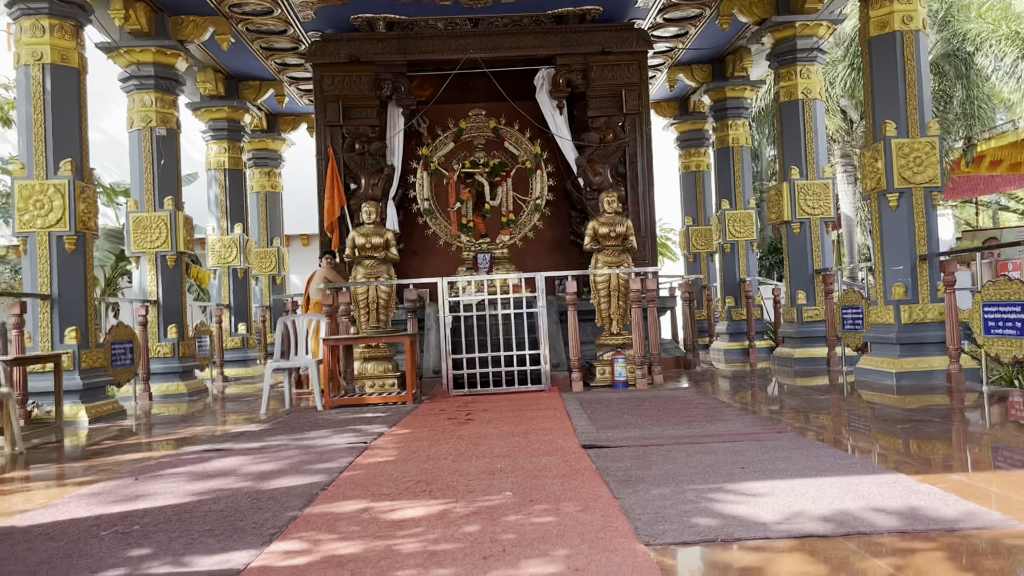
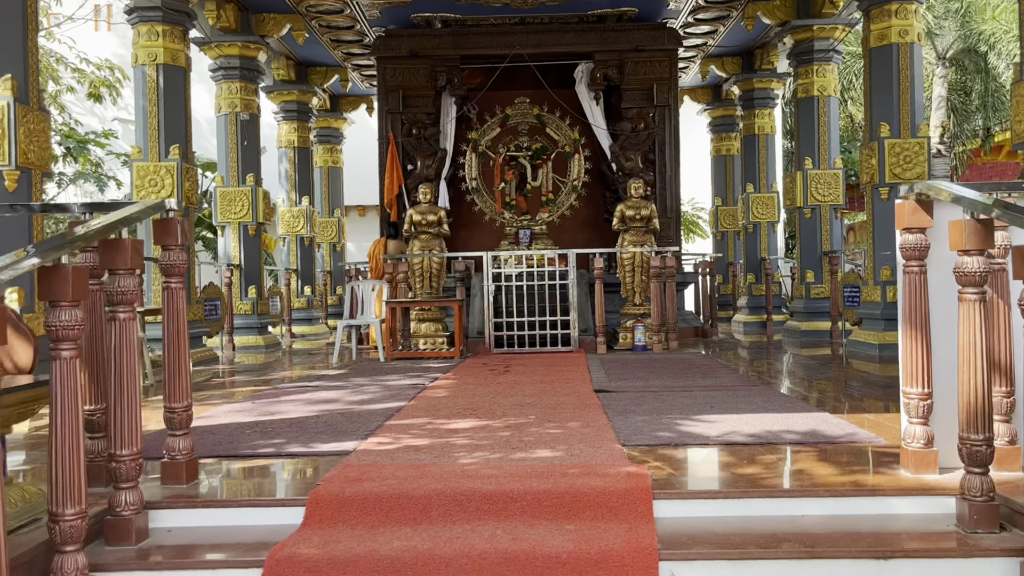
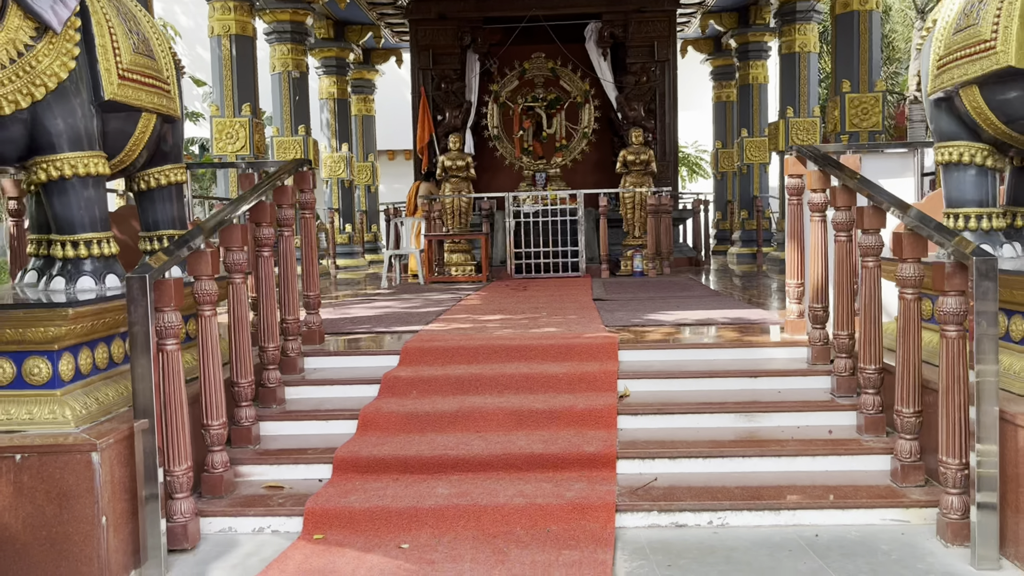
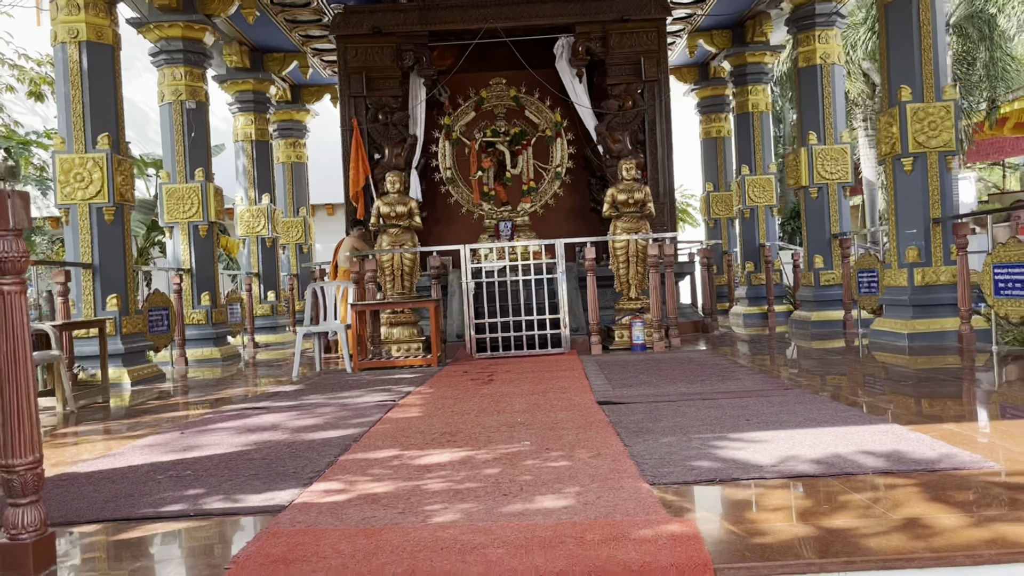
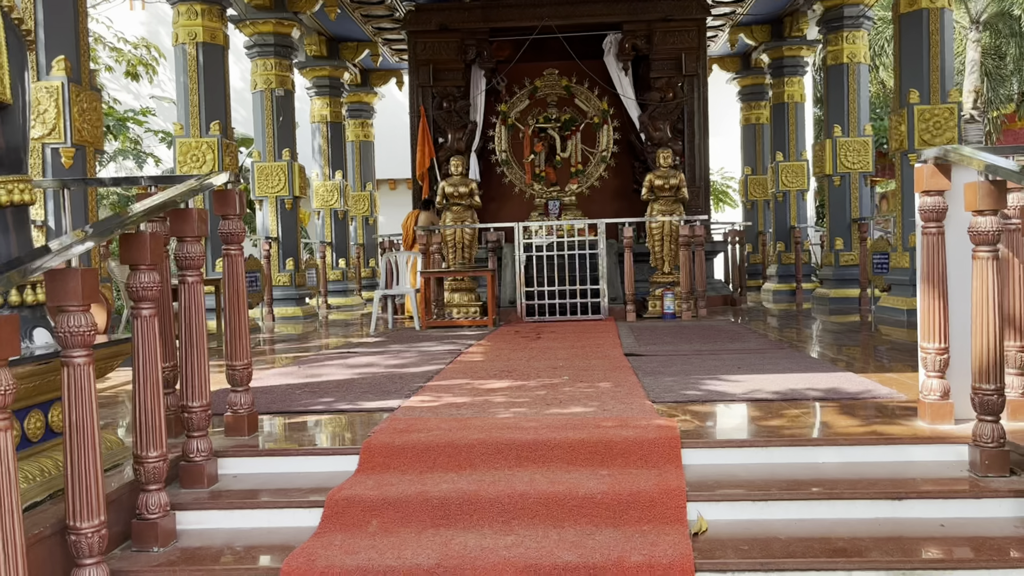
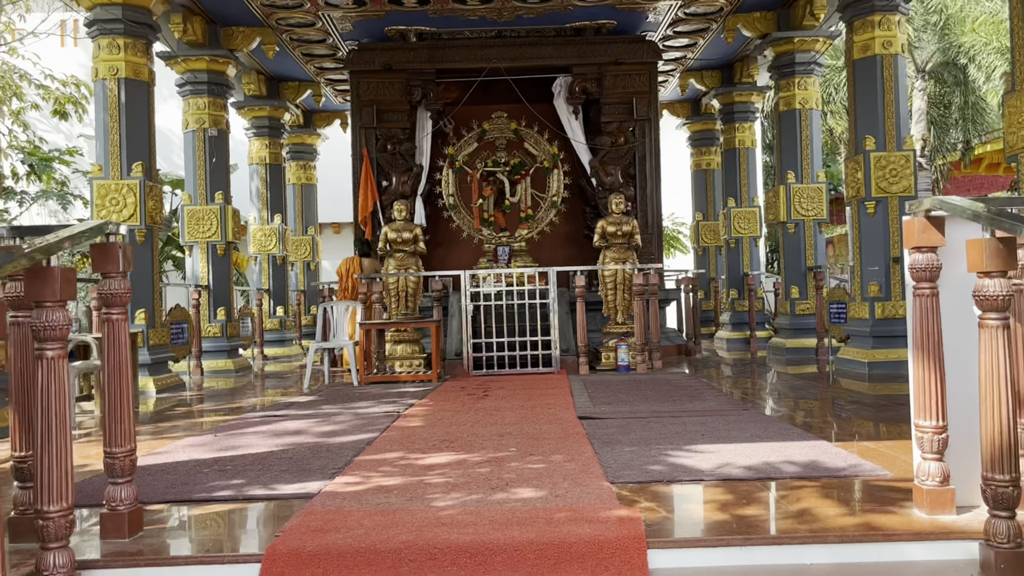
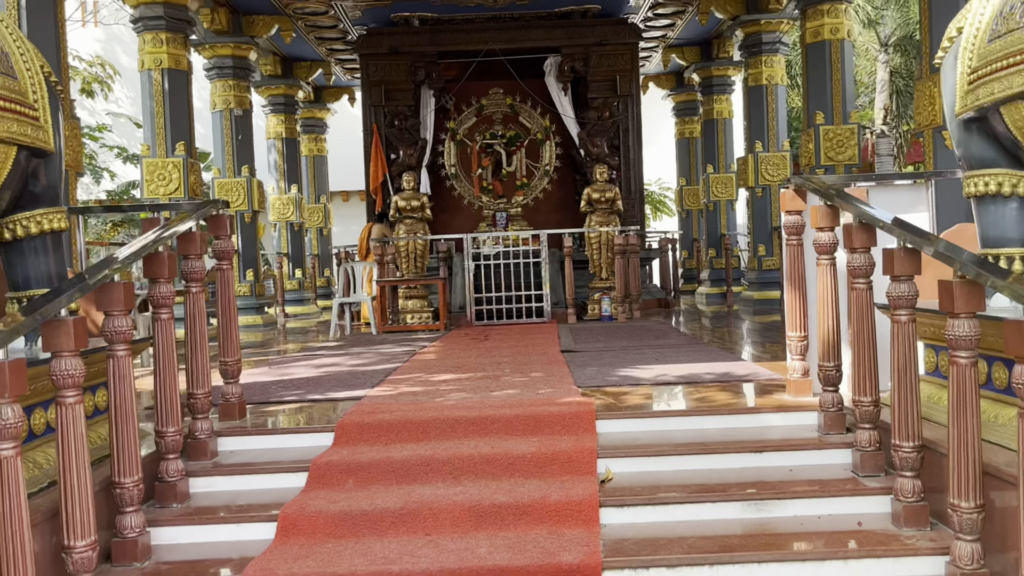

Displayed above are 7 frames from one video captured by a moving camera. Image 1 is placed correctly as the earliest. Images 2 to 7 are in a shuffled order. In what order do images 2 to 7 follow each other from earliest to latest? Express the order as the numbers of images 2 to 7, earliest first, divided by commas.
4, 6, 2, 5, 7, 3
